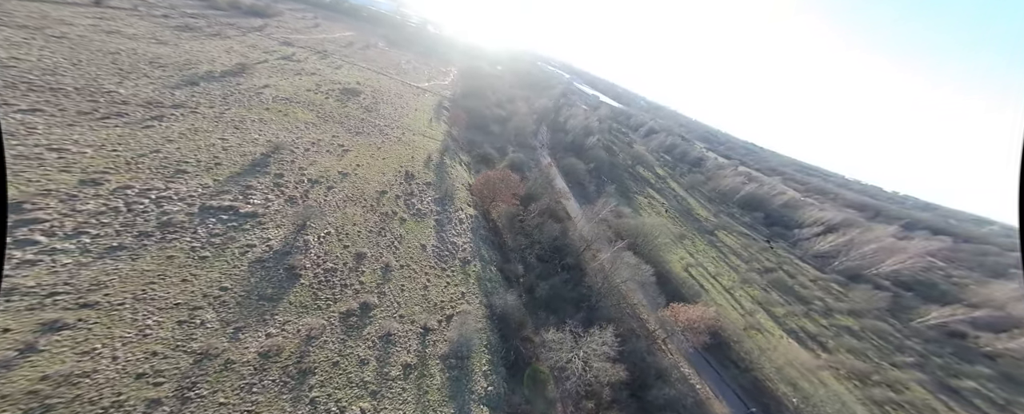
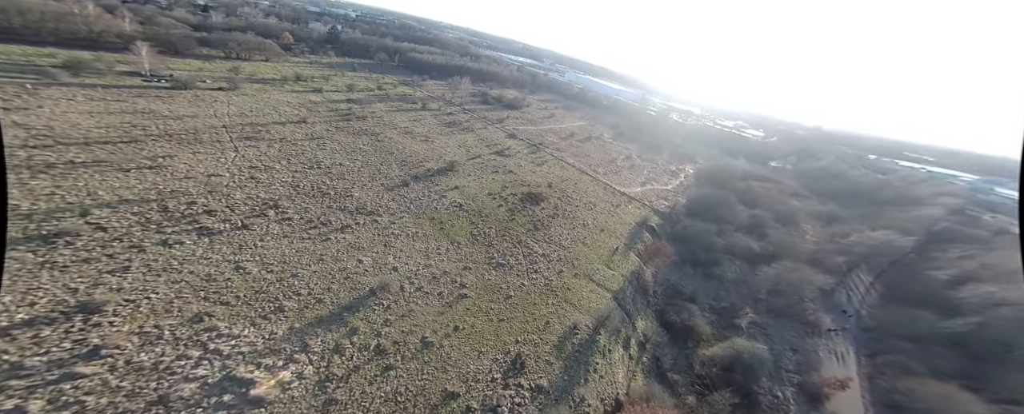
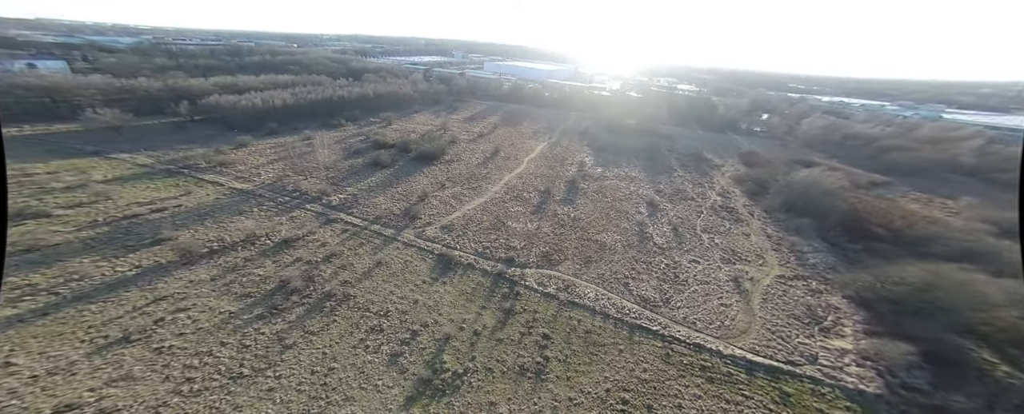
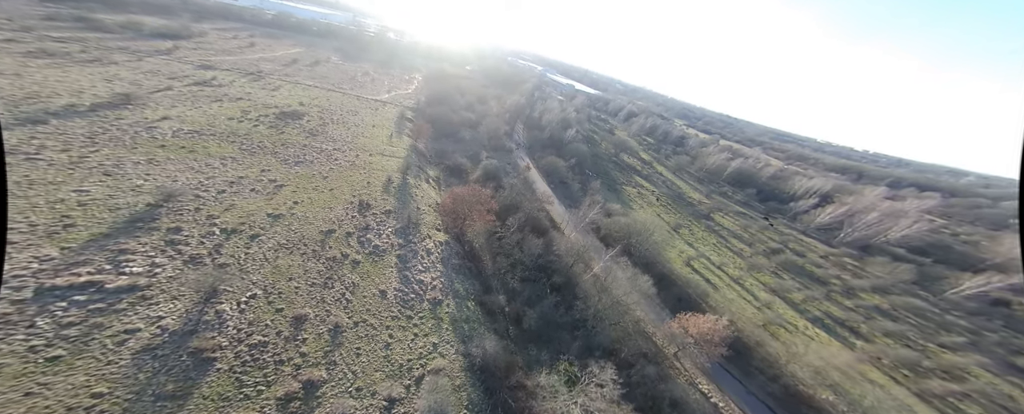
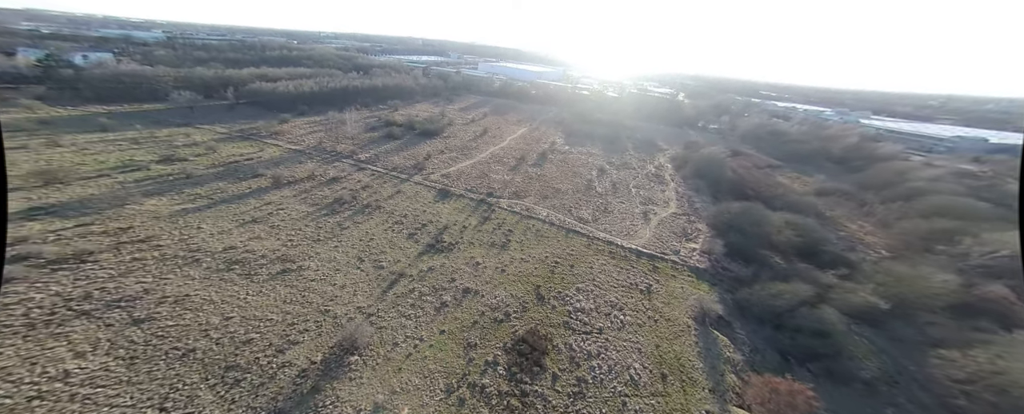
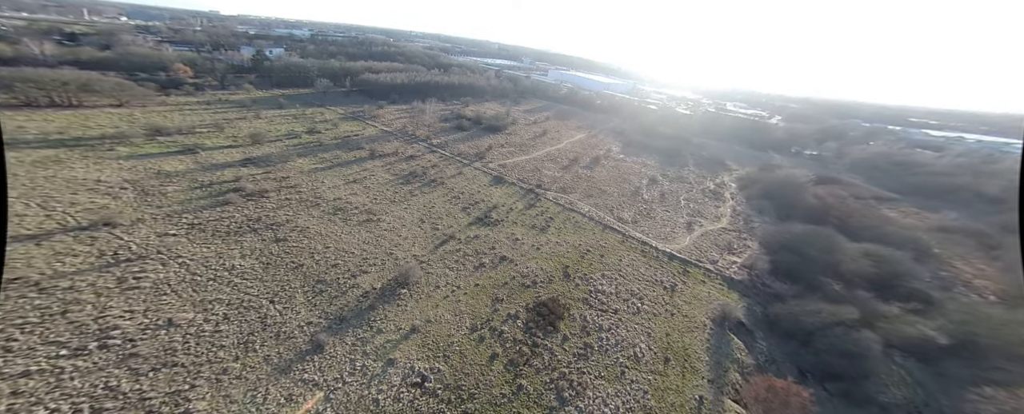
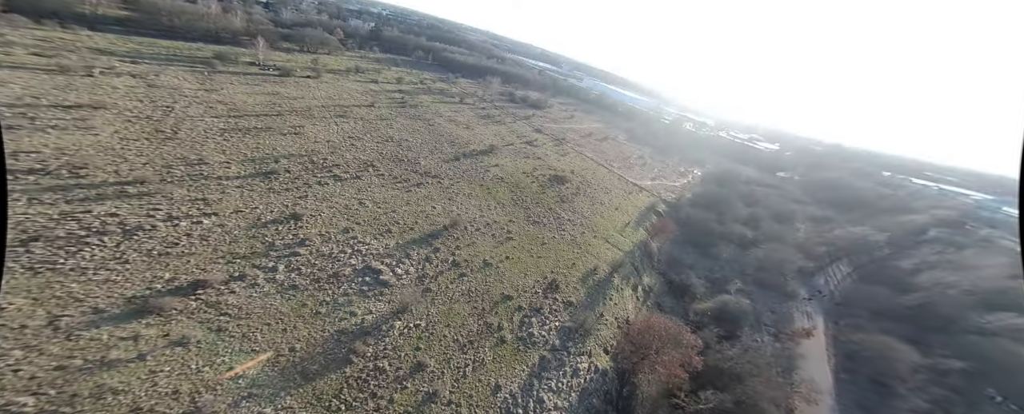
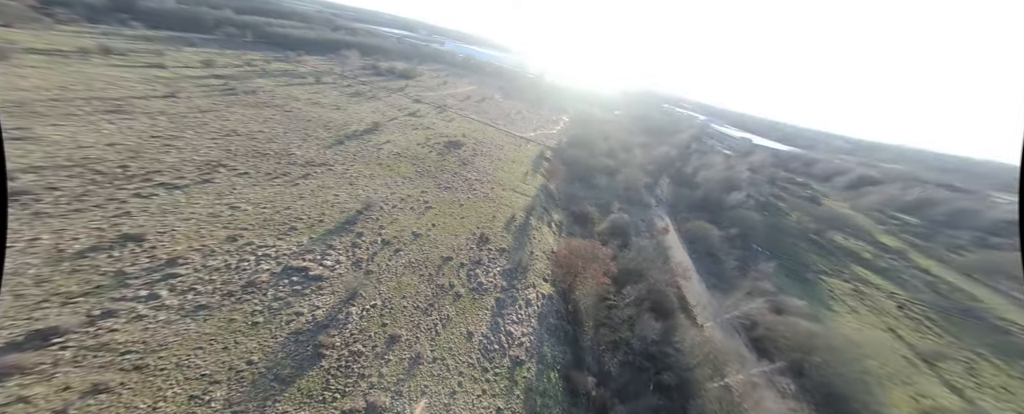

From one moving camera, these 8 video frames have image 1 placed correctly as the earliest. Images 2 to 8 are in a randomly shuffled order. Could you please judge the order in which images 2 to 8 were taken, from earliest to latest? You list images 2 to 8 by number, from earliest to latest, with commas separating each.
4, 8, 7, 2, 6, 5, 3
